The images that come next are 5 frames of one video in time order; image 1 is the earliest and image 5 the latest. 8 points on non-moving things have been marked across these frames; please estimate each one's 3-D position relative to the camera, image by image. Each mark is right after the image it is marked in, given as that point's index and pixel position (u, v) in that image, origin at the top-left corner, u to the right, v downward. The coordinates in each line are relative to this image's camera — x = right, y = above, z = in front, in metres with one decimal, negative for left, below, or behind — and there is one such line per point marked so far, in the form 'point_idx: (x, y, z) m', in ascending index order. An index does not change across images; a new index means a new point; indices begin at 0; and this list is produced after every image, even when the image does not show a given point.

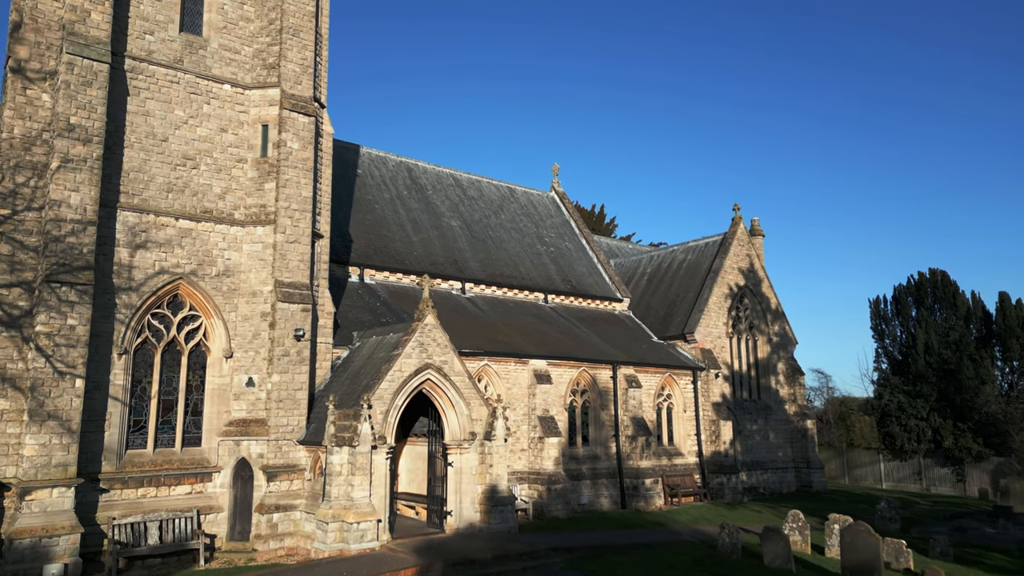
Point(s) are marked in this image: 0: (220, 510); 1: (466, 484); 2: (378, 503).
0: (-6.5, -5.0, +16.0) m
1: (-1.1, -4.6, +16.7) m
2: (-2.9, -4.6, +15.2) m
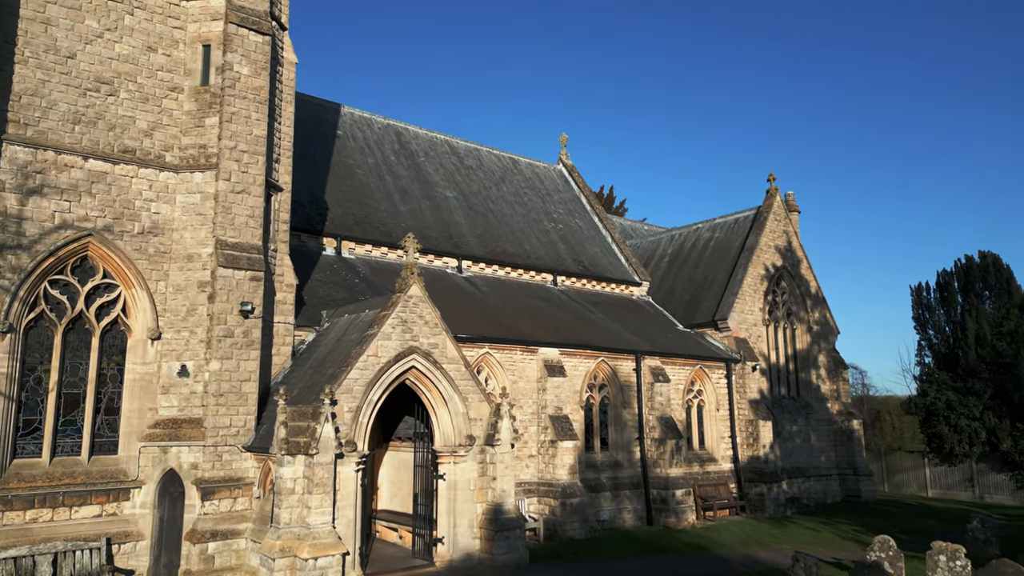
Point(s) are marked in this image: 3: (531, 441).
0: (-6.3, -4.3, +12.2) m
1: (-0.9, -3.9, +12.9) m
2: (-2.7, -3.9, +11.4) m
3: (+0.5, -4.0, +18.6) m
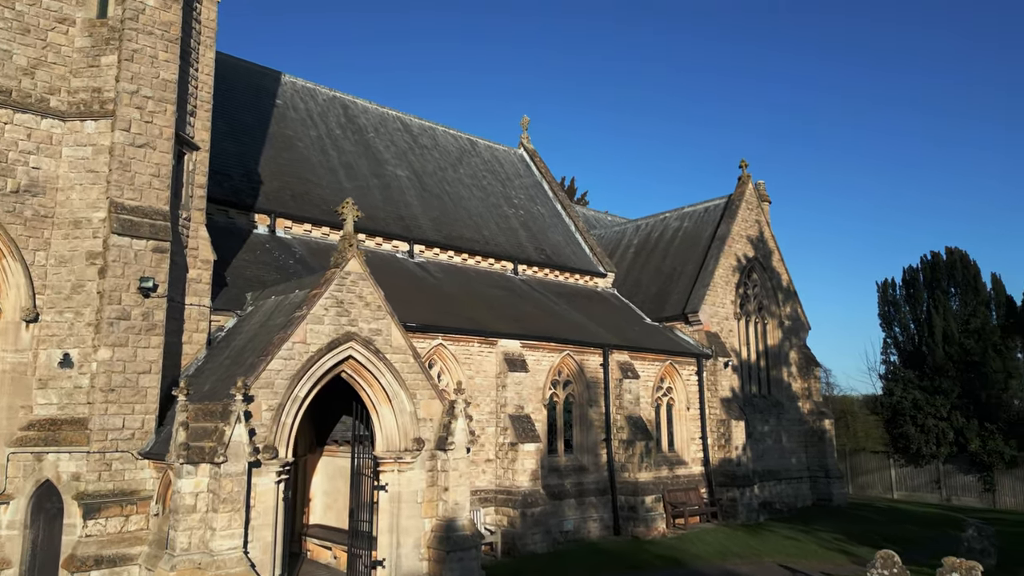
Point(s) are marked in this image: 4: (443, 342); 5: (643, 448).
0: (-7.0, -3.9, +9.9) m
1: (-1.6, -3.5, +10.9) m
2: (-3.3, -3.5, +9.3) m
3: (-0.6, -3.6, +16.6) m
4: (-1.6, -1.2, +16.1) m
5: (+3.4, -4.2, +18.5) m
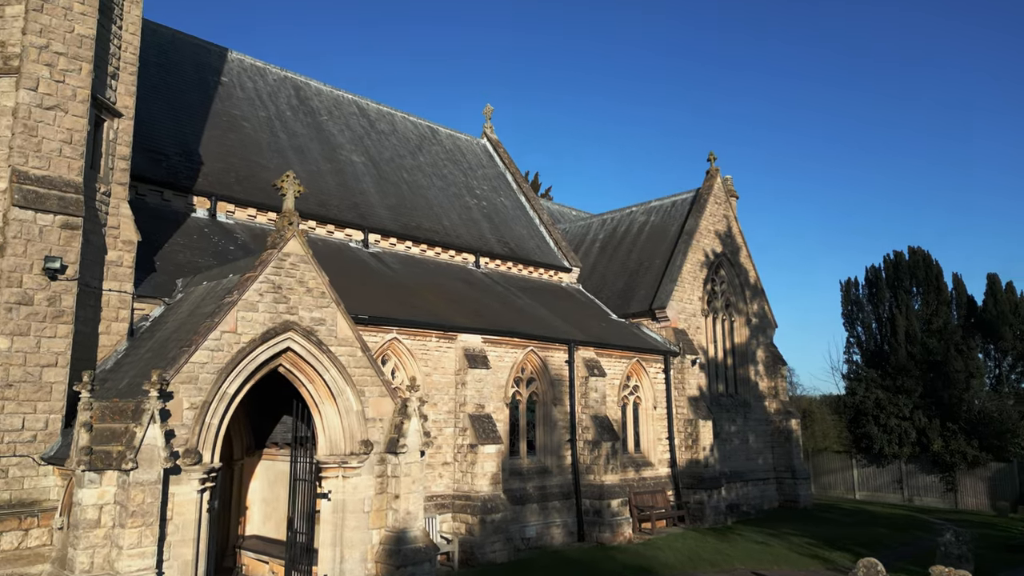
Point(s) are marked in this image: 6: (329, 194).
0: (-7.5, -3.6, +8.4) m
1: (-2.2, -3.3, +9.8) m
2: (-3.8, -3.3, +8.1) m
3: (-1.4, -3.4, +15.6) m
4: (-2.4, -1.0, +14.9) m
5: (+2.4, -4.0, +17.6) m
6: (-4.8, +2.5, +18.9) m
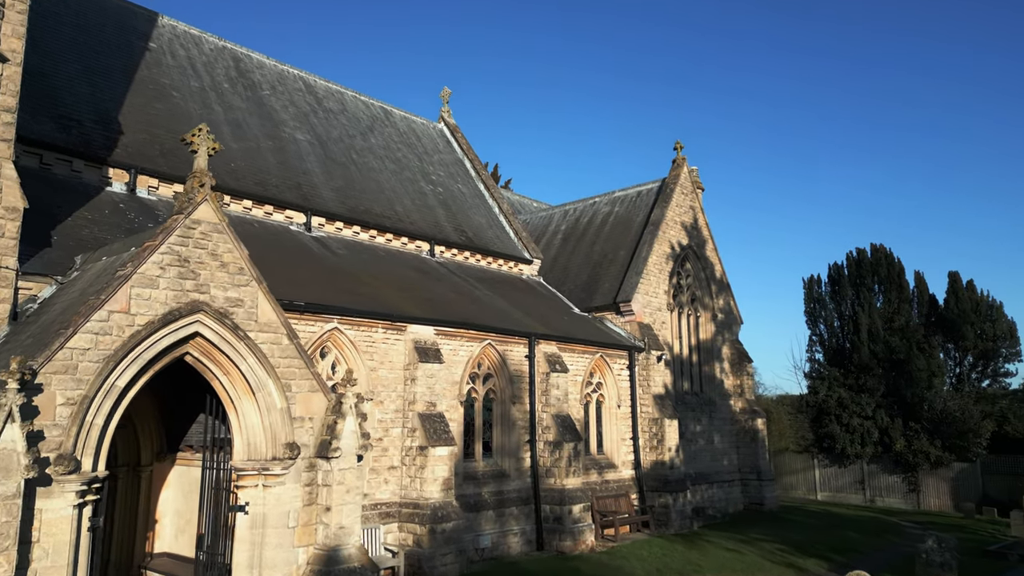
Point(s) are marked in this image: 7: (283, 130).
0: (-8.0, -3.3, +6.7) m
1: (-2.8, -3.0, +8.3) m
2: (-4.3, -3.0, +6.5) m
3: (-2.4, -3.2, +14.1) m
4: (-3.3, -0.7, +13.4) m
5: (+1.4, -3.8, +16.4) m
6: (-5.9, +2.8, +17.3) m
7: (-6.2, +4.3, +19.3) m
